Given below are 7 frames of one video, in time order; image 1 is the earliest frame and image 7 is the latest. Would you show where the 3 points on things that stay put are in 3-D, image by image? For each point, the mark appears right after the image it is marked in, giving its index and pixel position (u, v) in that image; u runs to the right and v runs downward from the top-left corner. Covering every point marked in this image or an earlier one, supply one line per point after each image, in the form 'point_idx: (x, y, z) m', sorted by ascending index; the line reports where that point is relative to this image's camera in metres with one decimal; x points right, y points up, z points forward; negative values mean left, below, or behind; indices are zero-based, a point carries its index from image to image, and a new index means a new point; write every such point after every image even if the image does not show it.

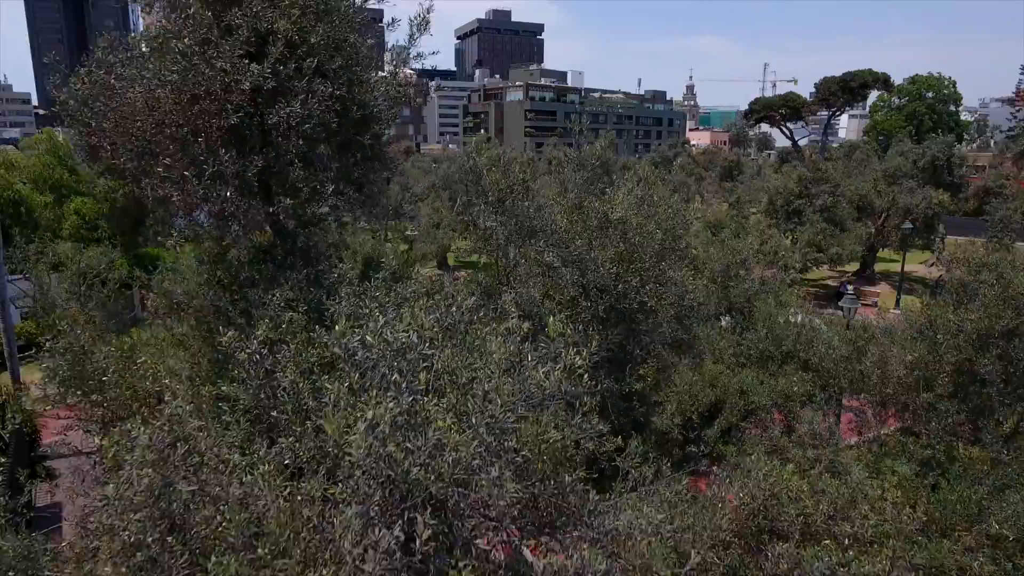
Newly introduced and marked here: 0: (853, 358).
0: (+4.8, -1.0, +9.3) m
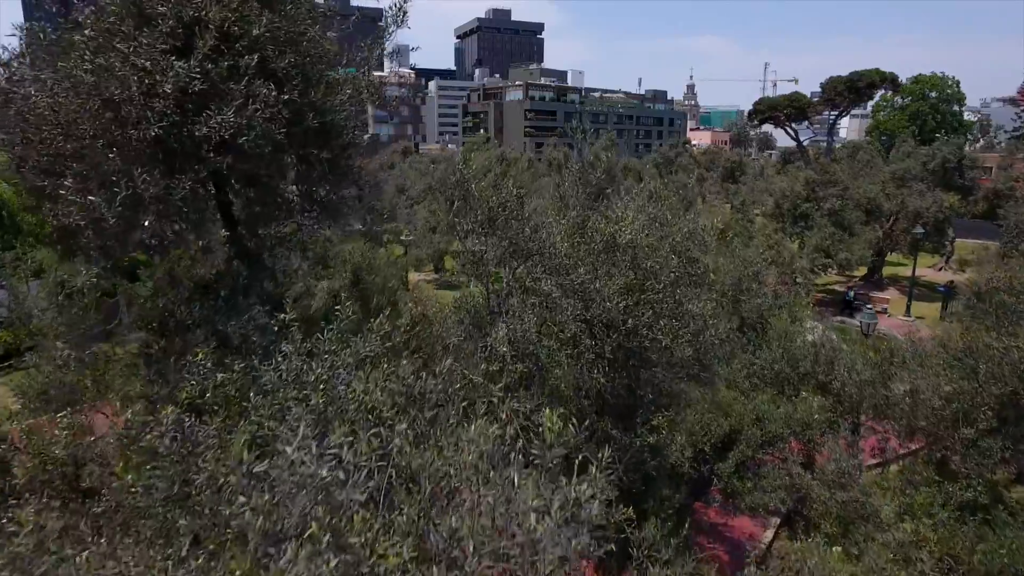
0: (+4.7, -1.2, +8.6) m
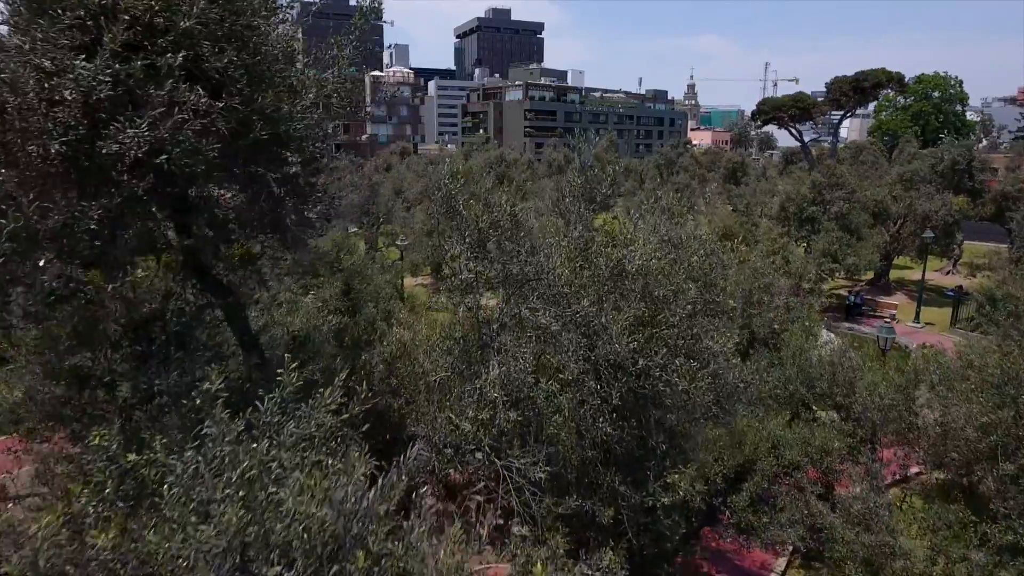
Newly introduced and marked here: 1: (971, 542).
0: (+4.7, -1.4, +8.0) m
1: (+4.4, -2.4, +6.3) m
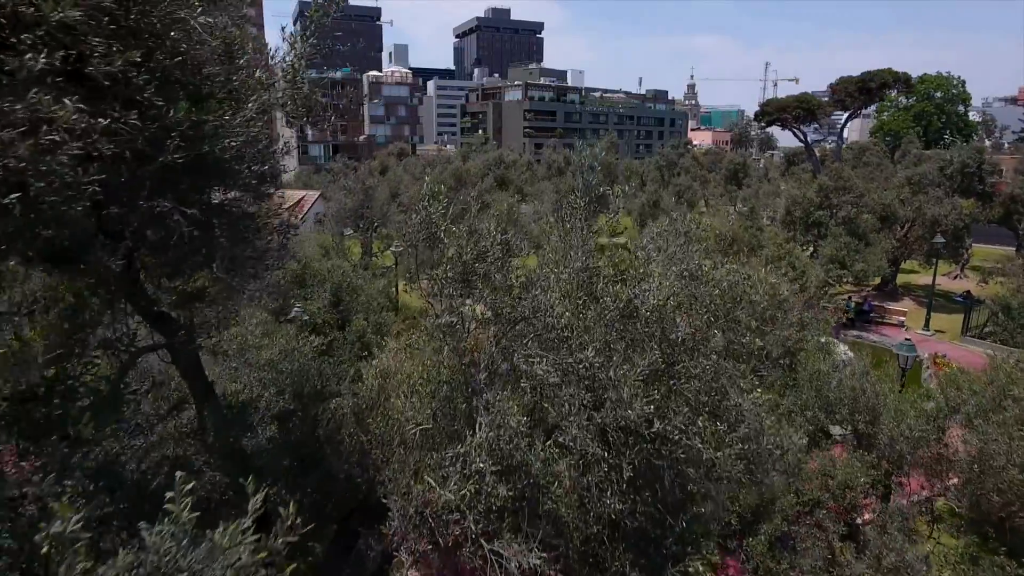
0: (+4.6, -1.7, +7.3) m
1: (+4.3, -2.6, +5.7) m
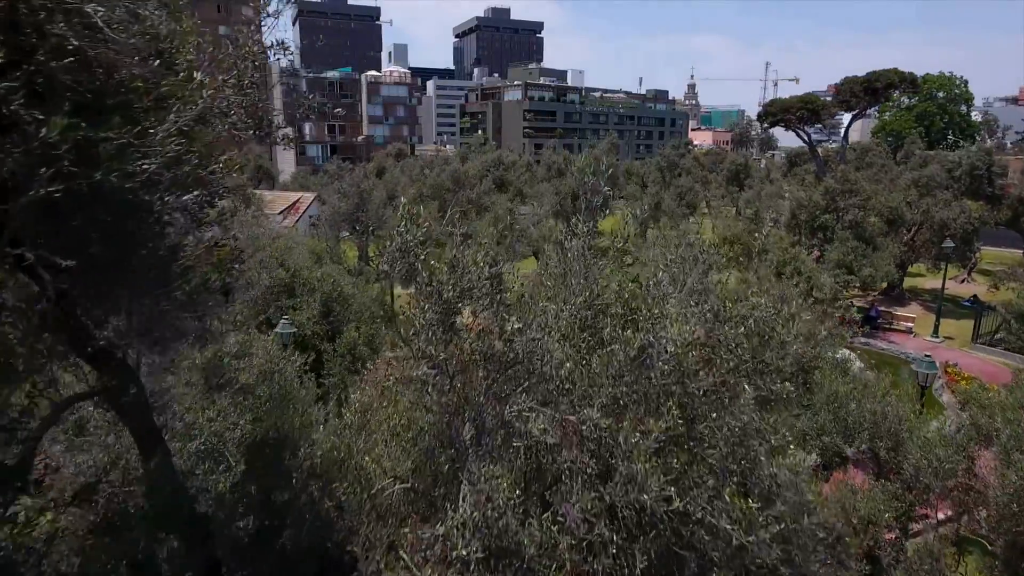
0: (+4.6, -1.9, +6.8) m
1: (+4.3, -2.8, +5.1) m
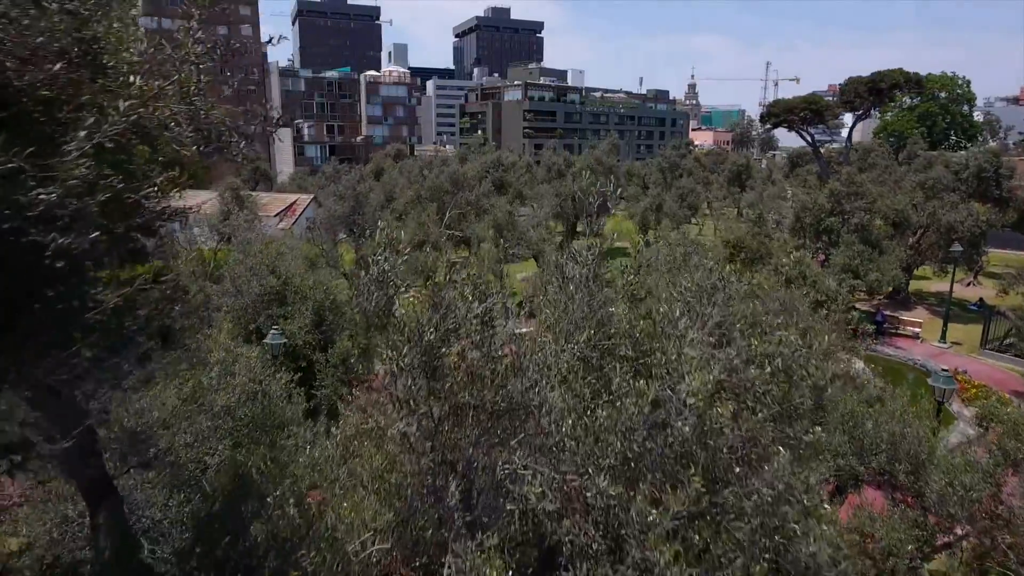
0: (+4.6, -2.0, +6.4) m
1: (+4.3, -3.0, +4.7) m
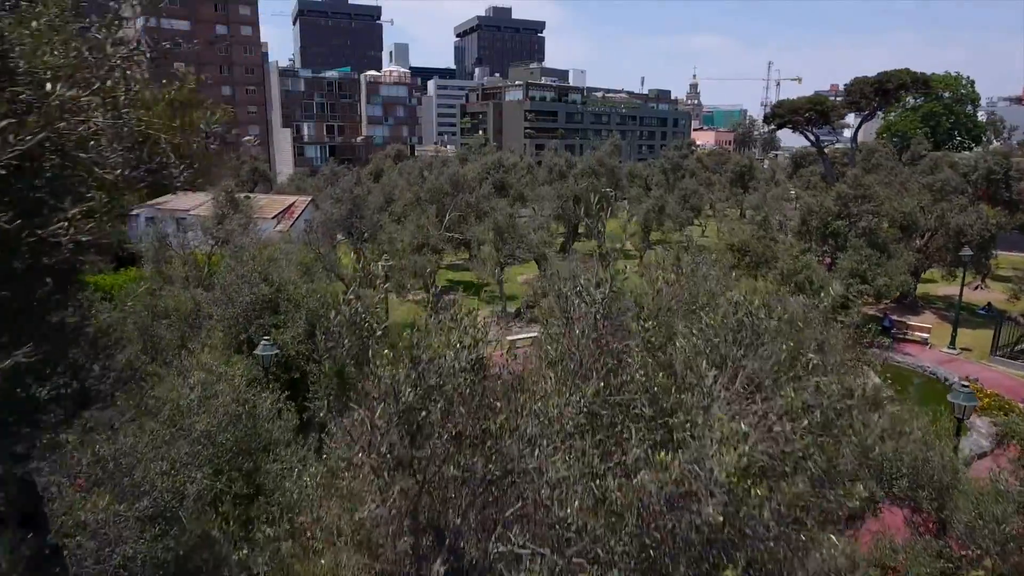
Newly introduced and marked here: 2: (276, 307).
0: (+4.6, -2.2, +5.9) m
1: (+4.3, -3.1, +4.3) m
2: (-4.5, -0.4, +12.5) m
